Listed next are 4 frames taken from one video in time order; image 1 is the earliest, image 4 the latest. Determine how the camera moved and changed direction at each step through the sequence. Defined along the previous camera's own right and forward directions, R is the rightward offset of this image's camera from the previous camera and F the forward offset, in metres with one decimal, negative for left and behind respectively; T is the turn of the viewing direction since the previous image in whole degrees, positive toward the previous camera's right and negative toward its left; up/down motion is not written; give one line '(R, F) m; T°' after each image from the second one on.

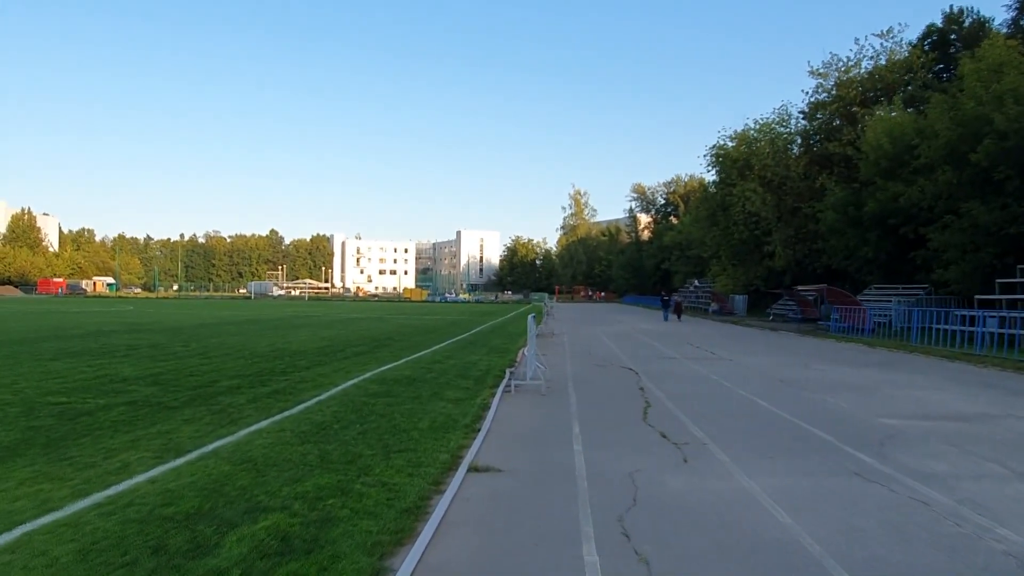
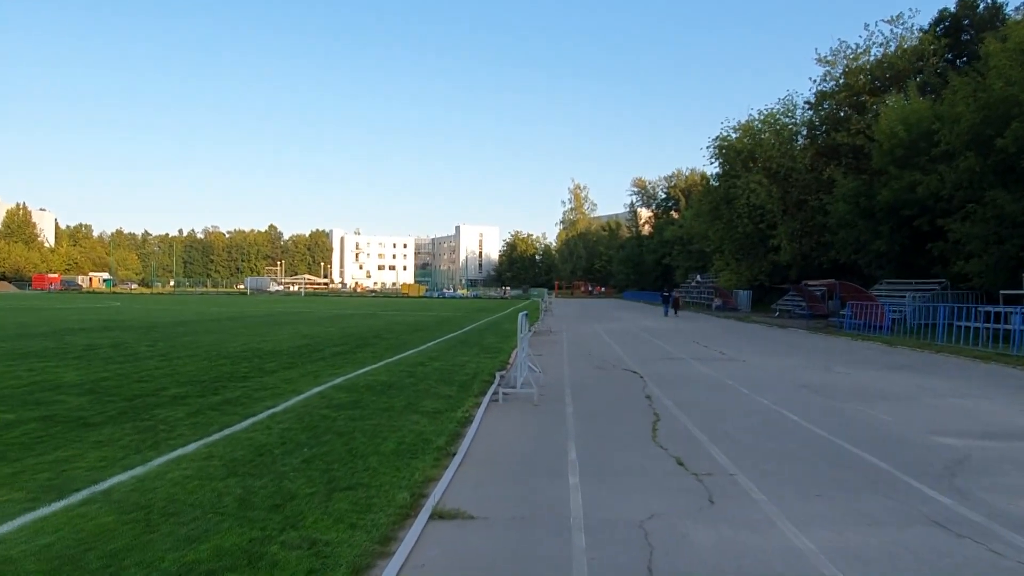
(+0.2, +1.8) m; 0°
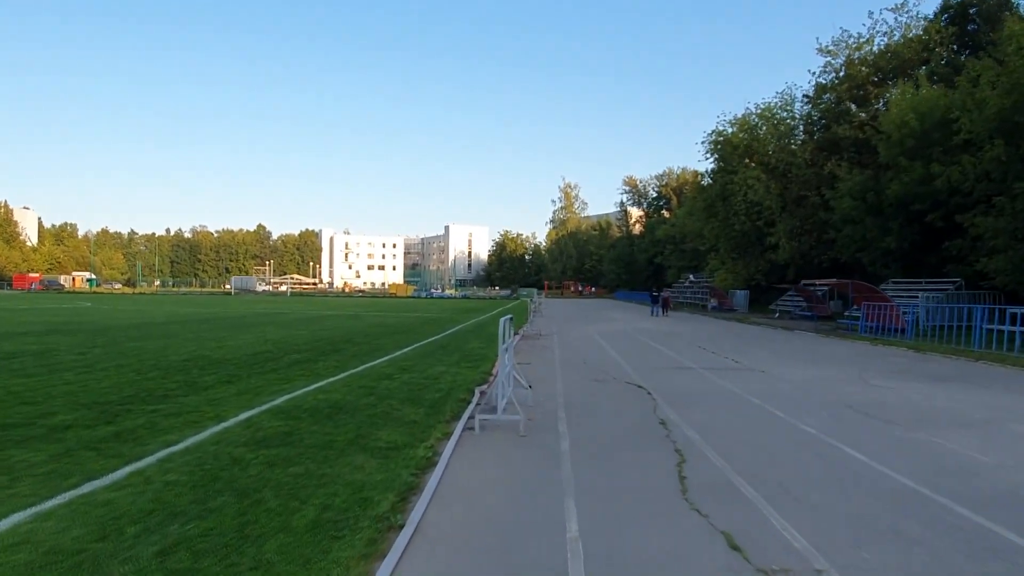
(+0.1, +2.6) m; +1°
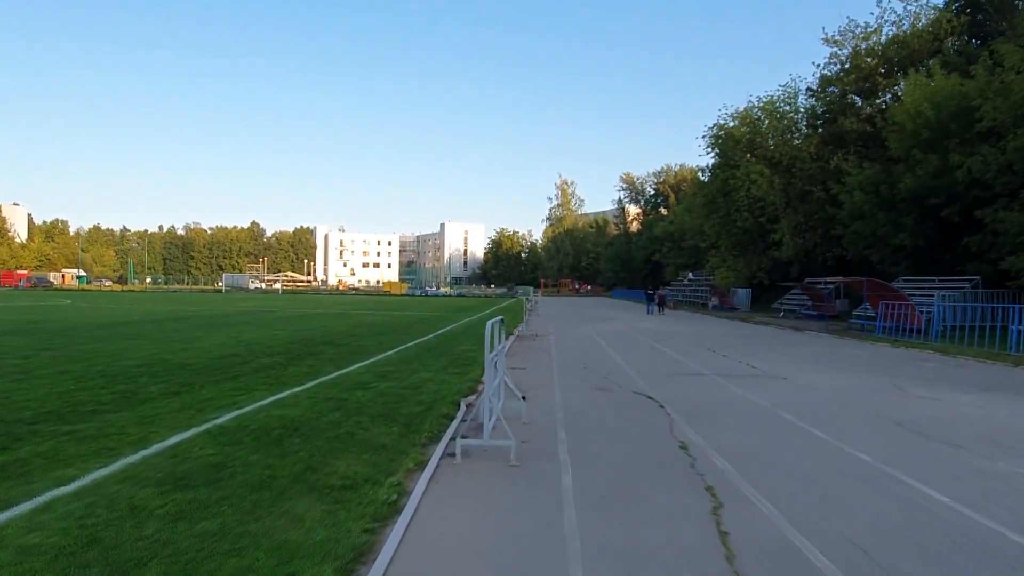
(+0.1, +1.8) m; 0°
